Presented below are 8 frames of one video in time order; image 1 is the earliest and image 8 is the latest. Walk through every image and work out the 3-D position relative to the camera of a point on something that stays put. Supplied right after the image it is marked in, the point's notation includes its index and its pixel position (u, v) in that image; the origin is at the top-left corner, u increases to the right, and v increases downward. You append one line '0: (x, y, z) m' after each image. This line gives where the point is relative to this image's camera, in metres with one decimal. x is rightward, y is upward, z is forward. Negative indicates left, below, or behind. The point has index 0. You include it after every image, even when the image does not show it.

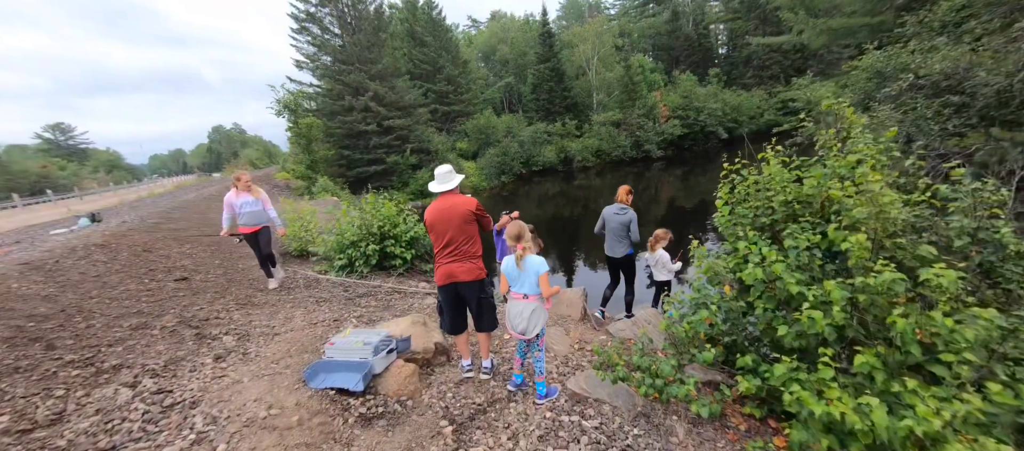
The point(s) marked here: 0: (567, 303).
0: (+0.8, -1.1, +5.5) m
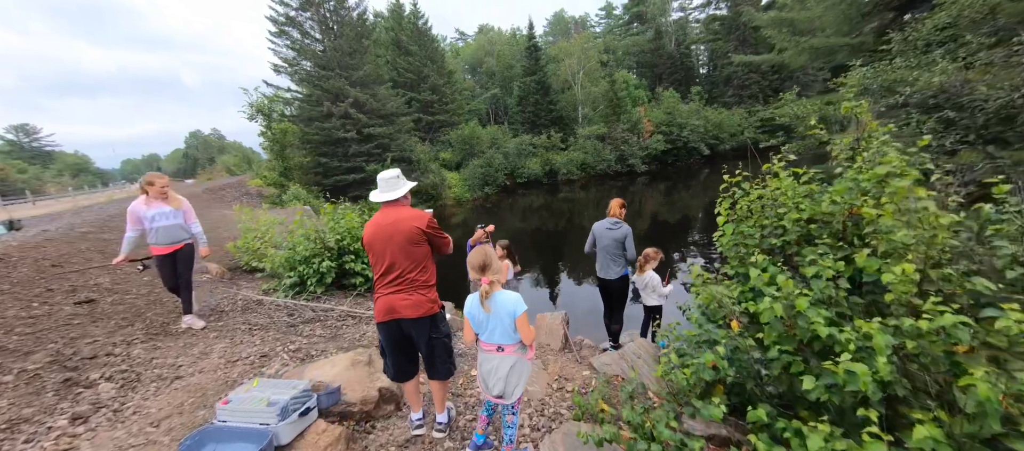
0: (+0.4, -1.4, +4.9) m
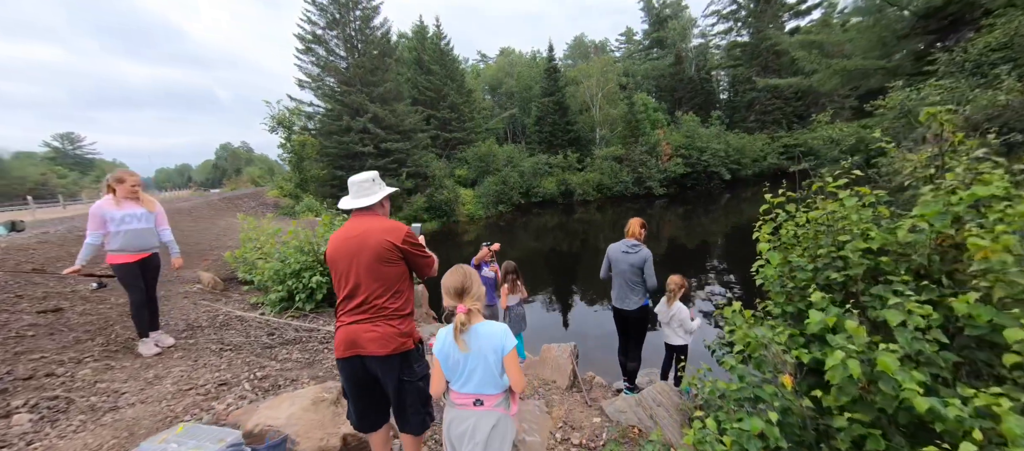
0: (+0.5, -1.6, +4.3) m
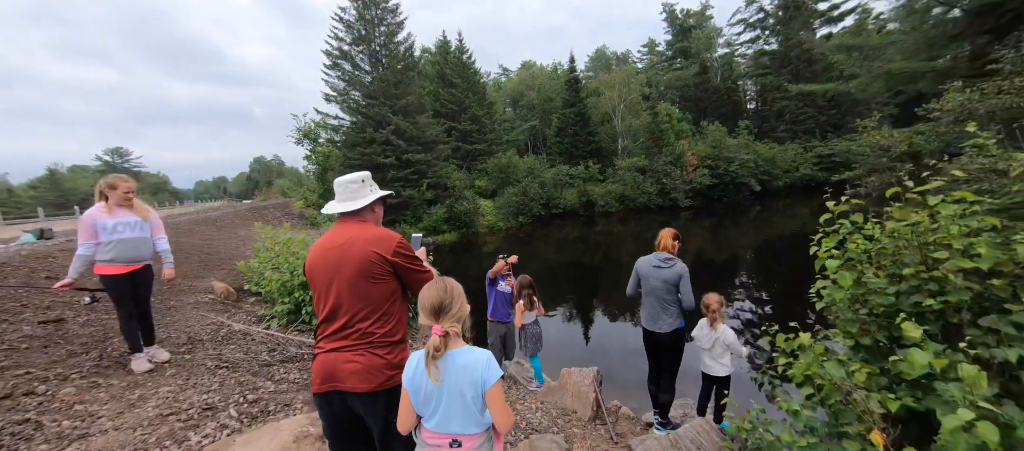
0: (+0.6, -1.7, +3.9) m
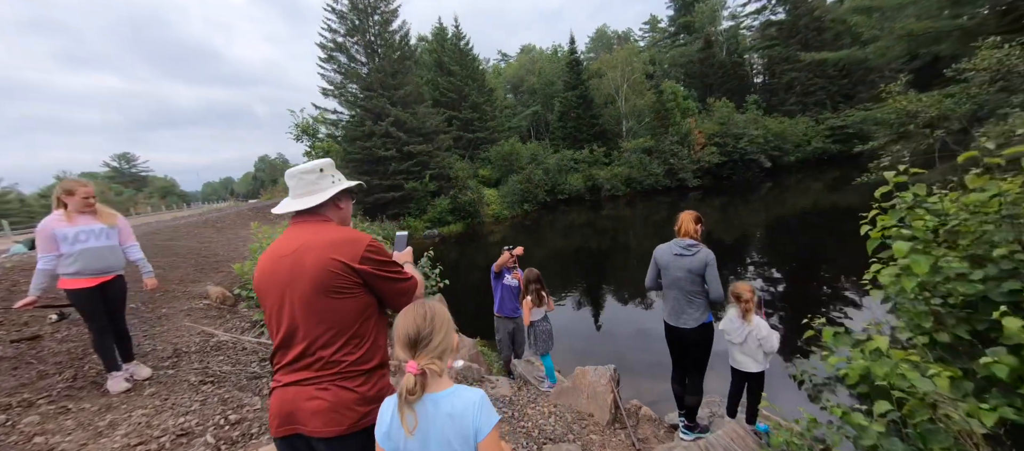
0: (+0.7, -1.6, +3.6) m
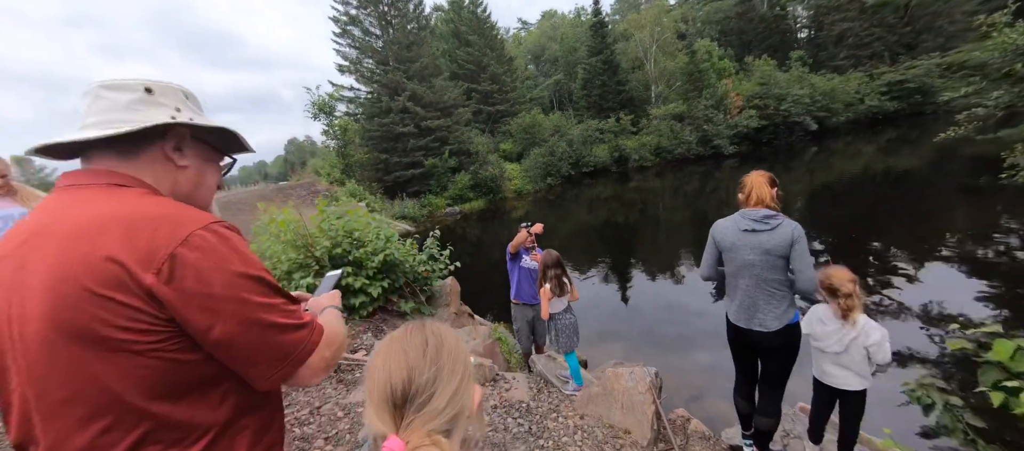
0: (+0.9, -1.4, +2.9) m
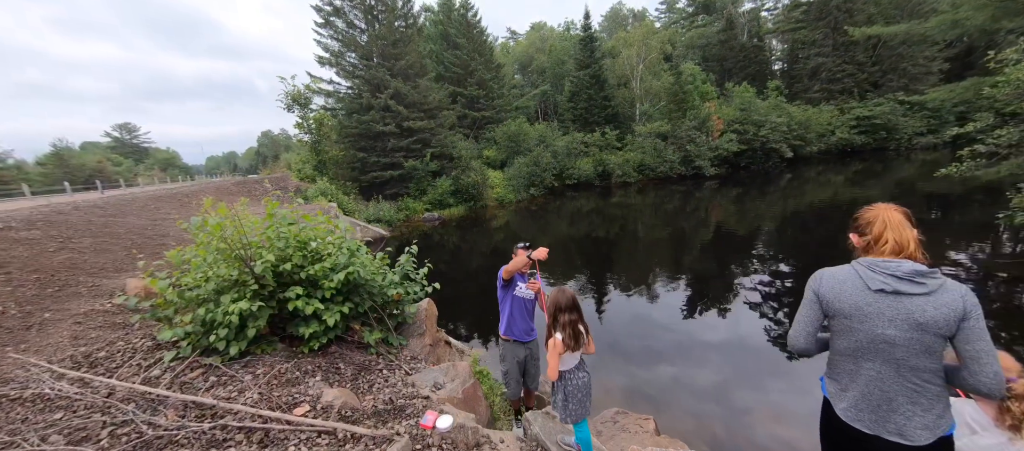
0: (+0.8, -1.6, +2.2) m
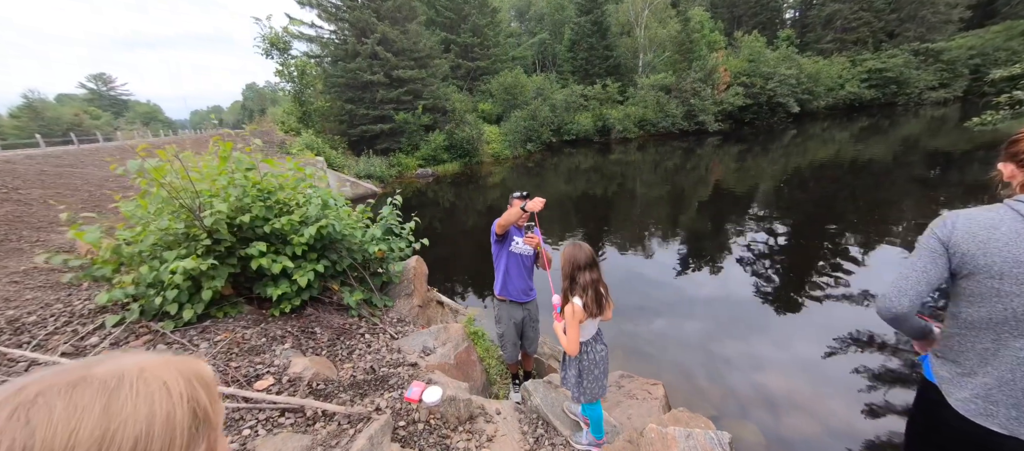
0: (+0.8, -1.3, +1.8) m
